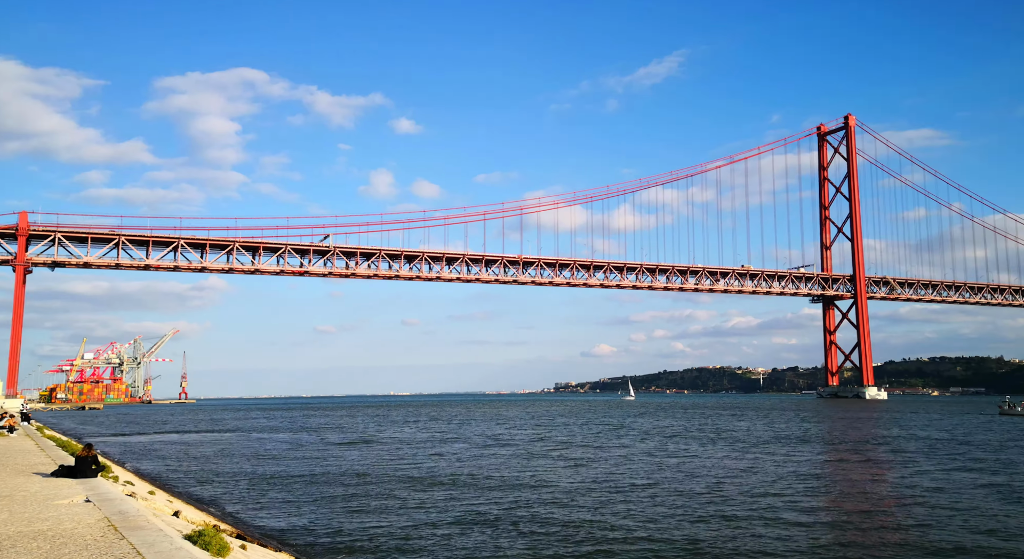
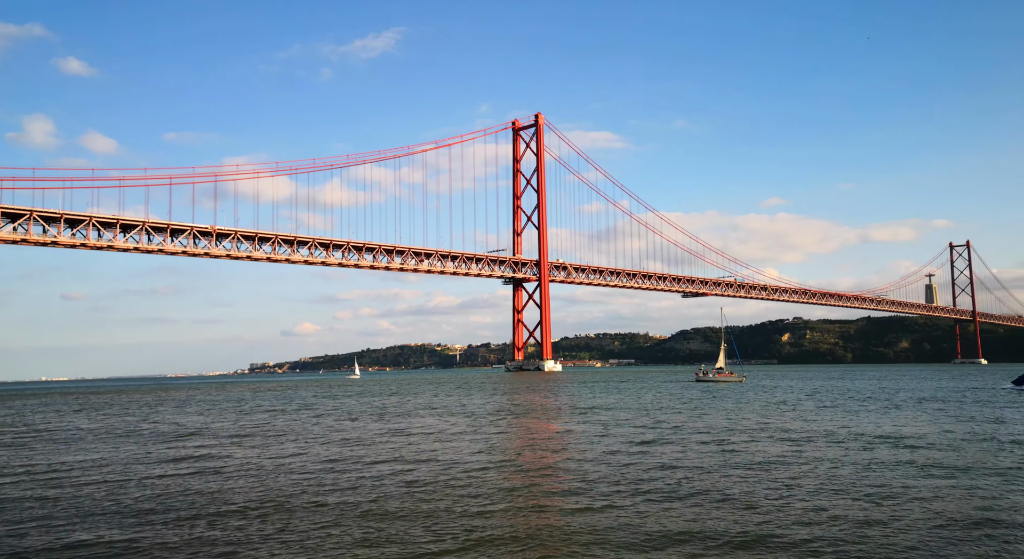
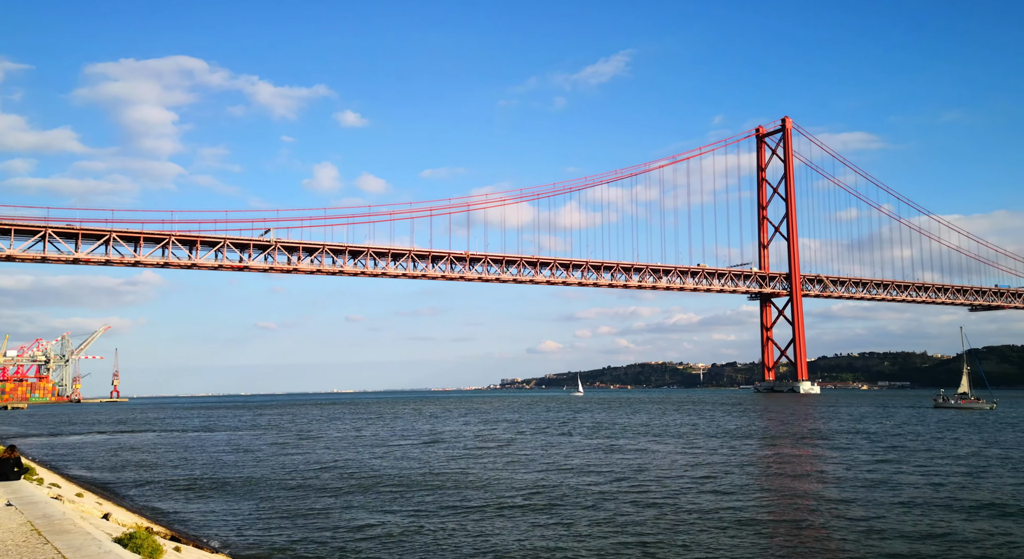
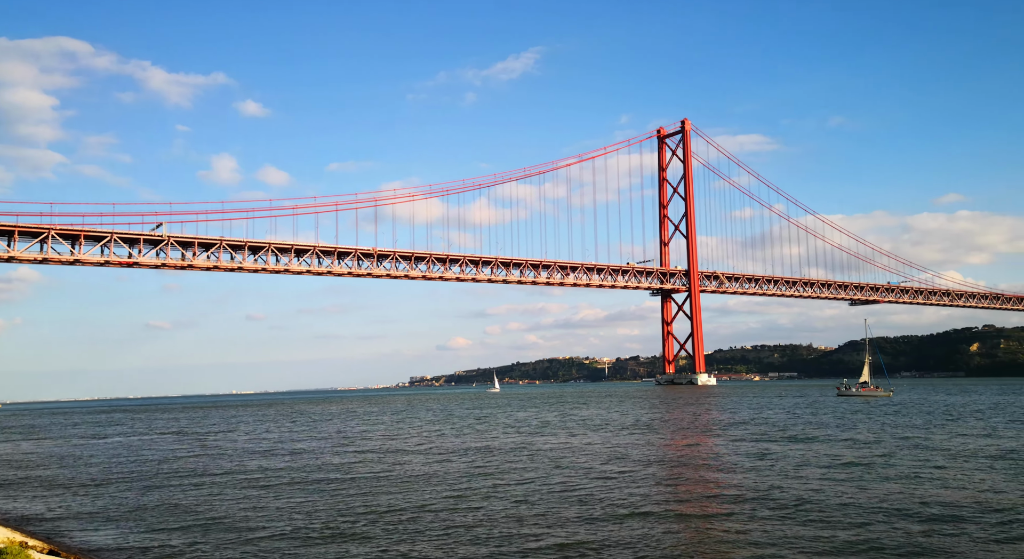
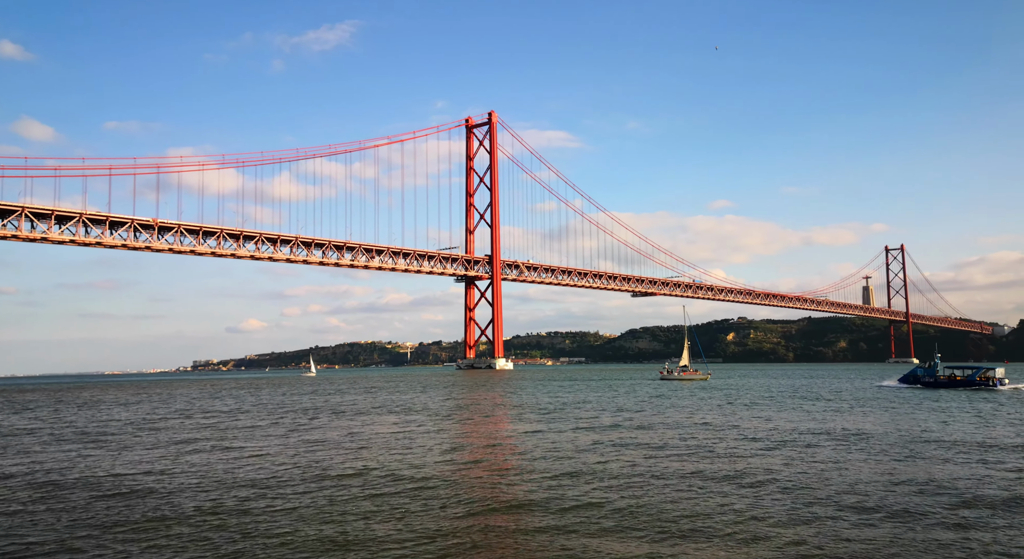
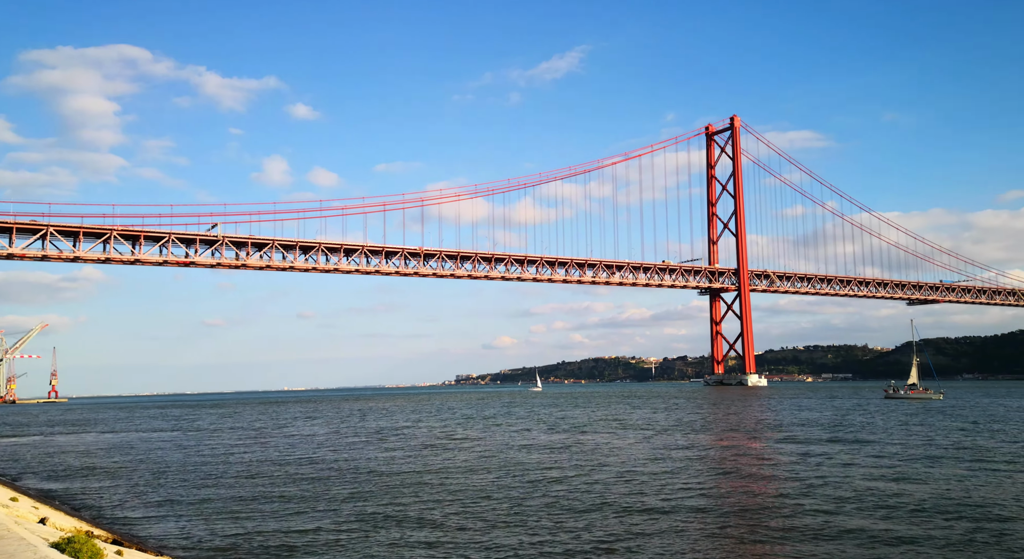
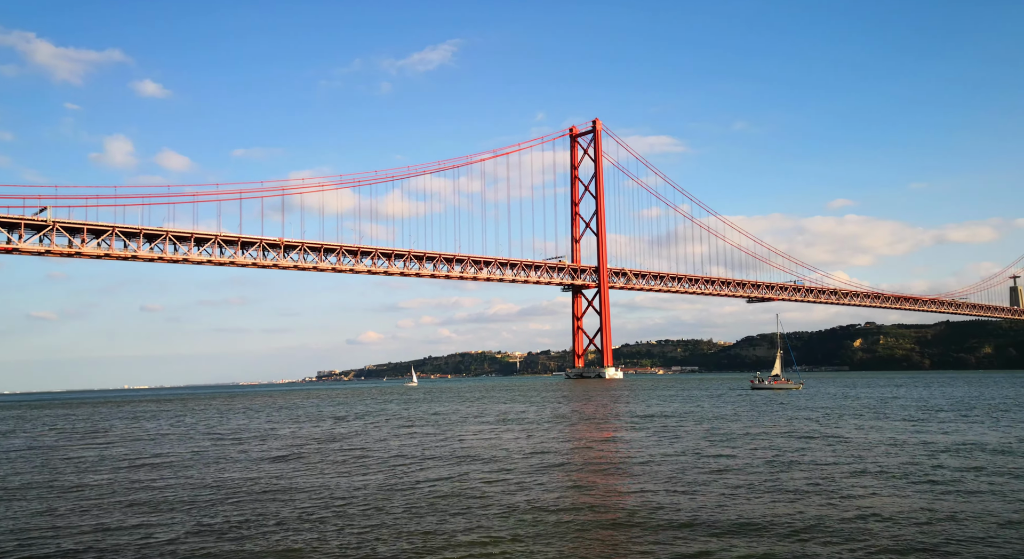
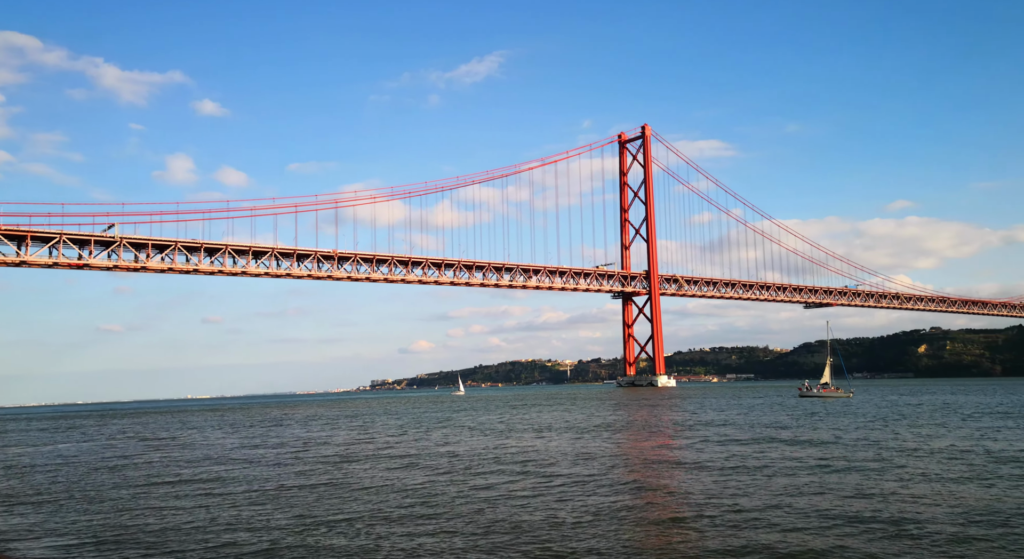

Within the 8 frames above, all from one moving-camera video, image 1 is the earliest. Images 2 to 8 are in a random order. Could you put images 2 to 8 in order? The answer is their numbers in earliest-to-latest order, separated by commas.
3, 6, 4, 8, 7, 2, 5
